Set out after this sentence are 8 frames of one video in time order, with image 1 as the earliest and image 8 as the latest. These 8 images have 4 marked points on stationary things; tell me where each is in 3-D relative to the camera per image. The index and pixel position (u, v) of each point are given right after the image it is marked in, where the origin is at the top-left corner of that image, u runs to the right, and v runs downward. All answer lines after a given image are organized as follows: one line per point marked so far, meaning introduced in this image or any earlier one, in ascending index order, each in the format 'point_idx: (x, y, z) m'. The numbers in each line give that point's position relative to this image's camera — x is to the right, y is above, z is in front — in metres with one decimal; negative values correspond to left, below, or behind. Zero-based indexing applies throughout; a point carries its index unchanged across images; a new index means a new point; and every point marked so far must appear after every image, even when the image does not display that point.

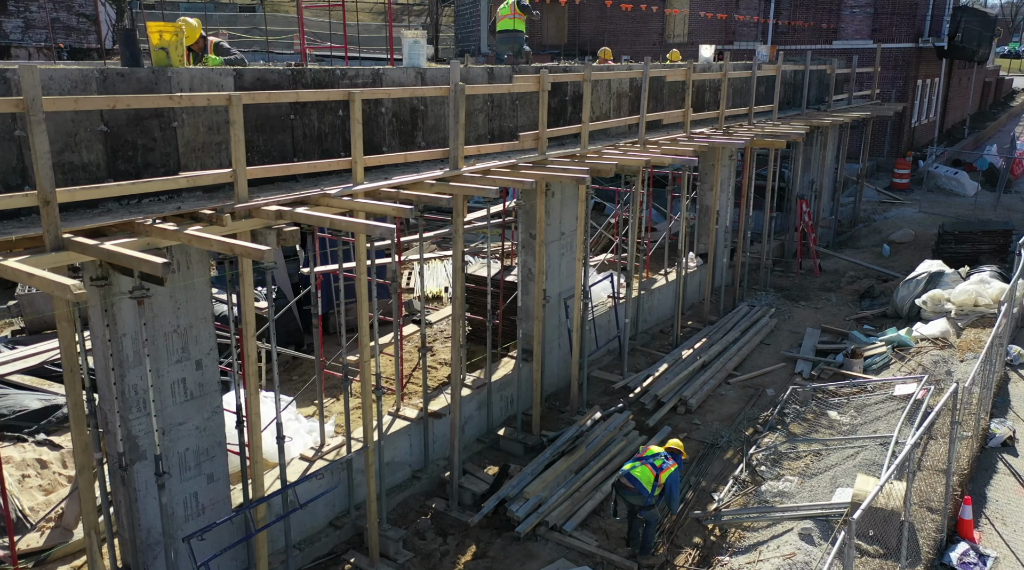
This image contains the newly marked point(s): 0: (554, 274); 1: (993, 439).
0: (+0.5, +0.1, +11.6) m
1: (+5.4, -1.7, +10.3) m
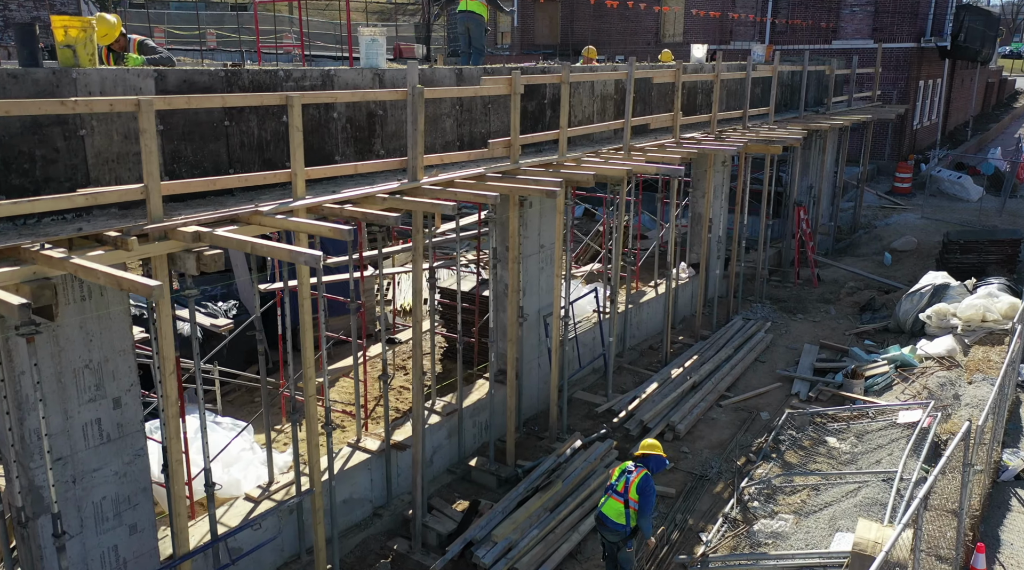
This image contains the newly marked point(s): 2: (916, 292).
0: (+0.2, -0.1, +10.8) m
1: (+5.1, -1.9, +9.5) m
2: (+6.3, -0.1, +14.2) m
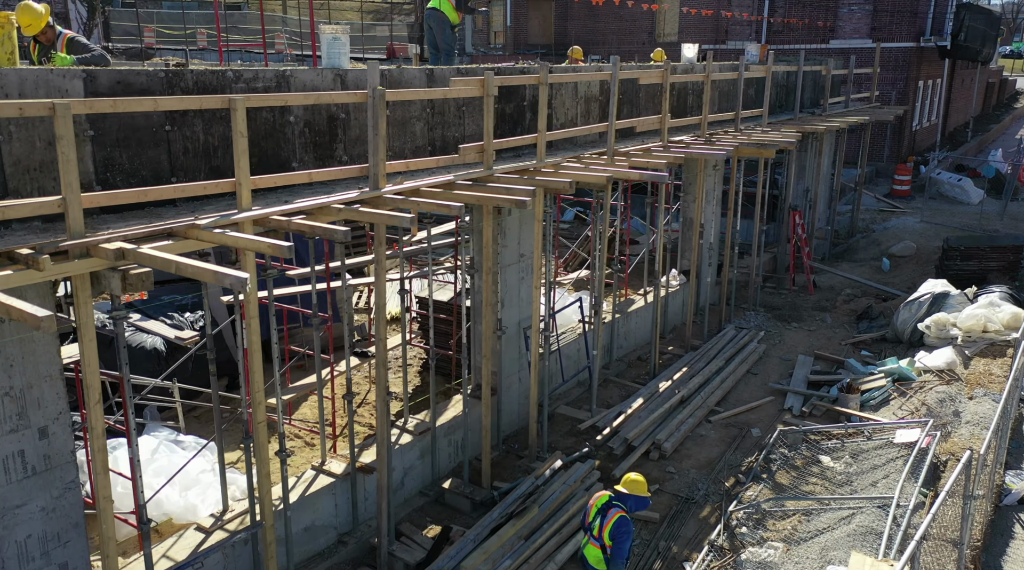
0: (0.0, -0.2, +10.3) m
1: (+4.8, -2.1, +9.0) m
2: (+6.0, -0.2, +13.7) m
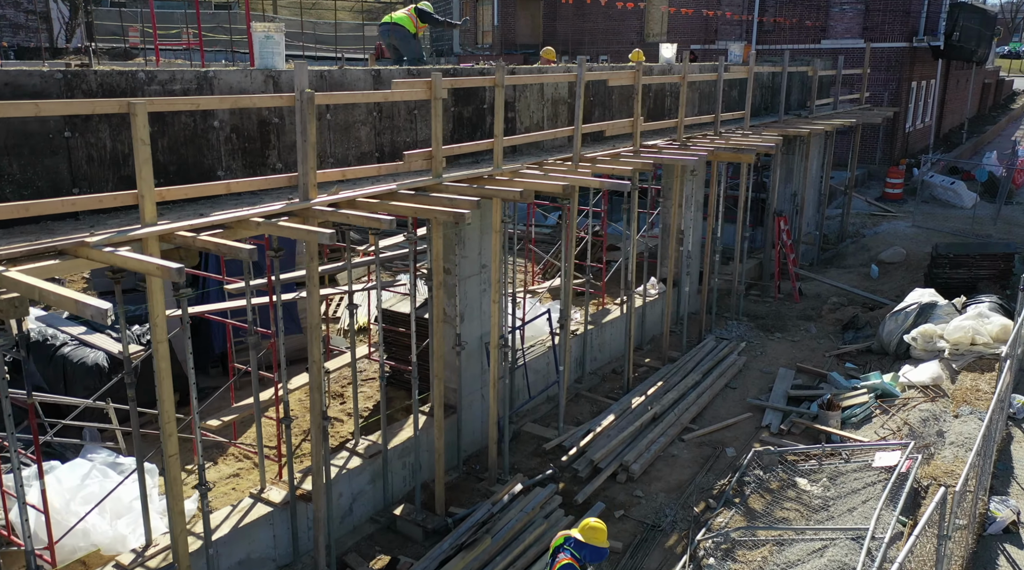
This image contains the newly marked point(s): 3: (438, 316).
0: (-0.5, -0.3, +9.8) m
1: (+4.4, -2.2, +8.4) m
2: (+5.6, -0.4, +13.2) m
3: (-0.7, -0.3, +8.3) m
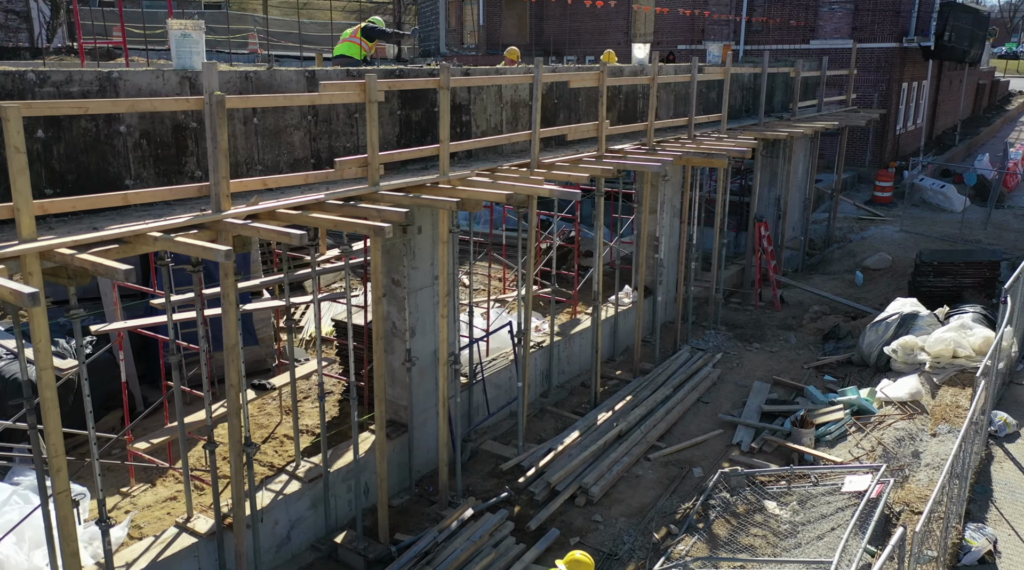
0: (-0.9, -0.4, +9.3) m
1: (+3.9, -2.3, +7.9) m
2: (+5.1, -0.5, +12.7) m
3: (-1.1, -0.4, +7.8) m
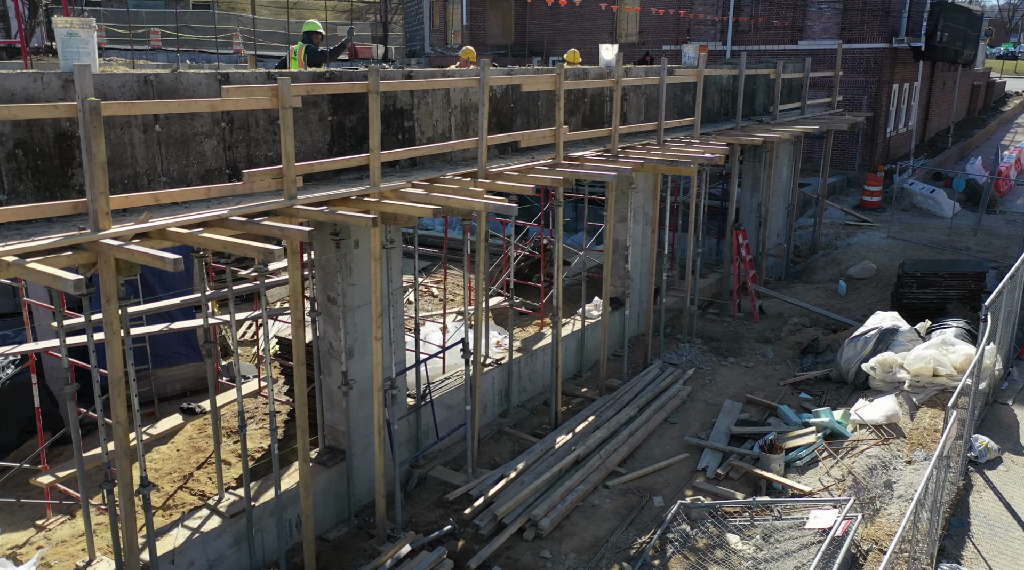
0: (-1.5, -0.6, +8.7) m
1: (+3.4, -2.5, +7.3) m
2: (+4.6, -0.7, +12.1) m
3: (-1.7, -0.6, +7.2) m
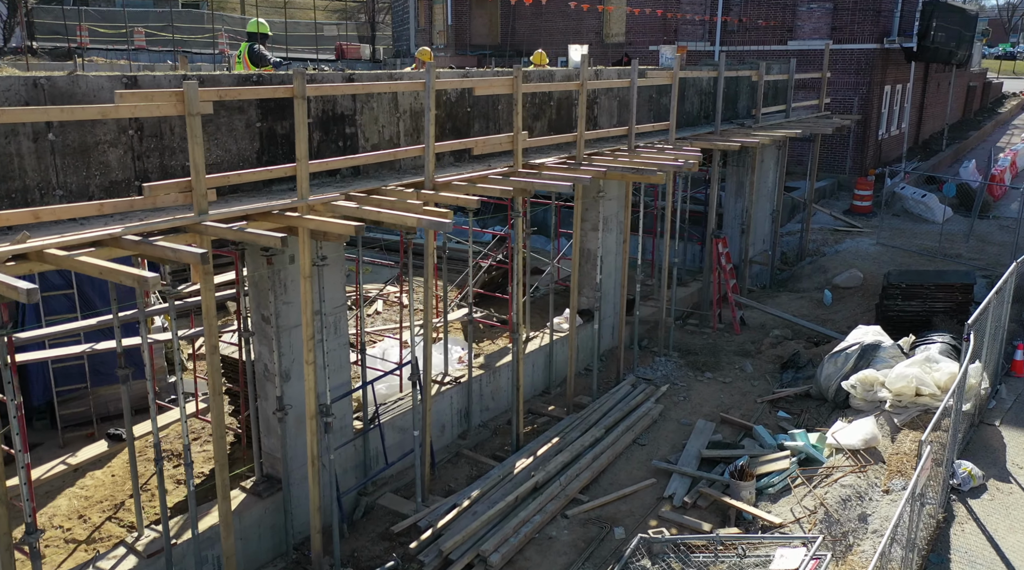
0: (-1.9, -0.8, +8.1) m
1: (+3.0, -2.7, +6.7) m
2: (+4.1, -0.8, +11.5) m
3: (-2.1, -0.7, +6.6) m
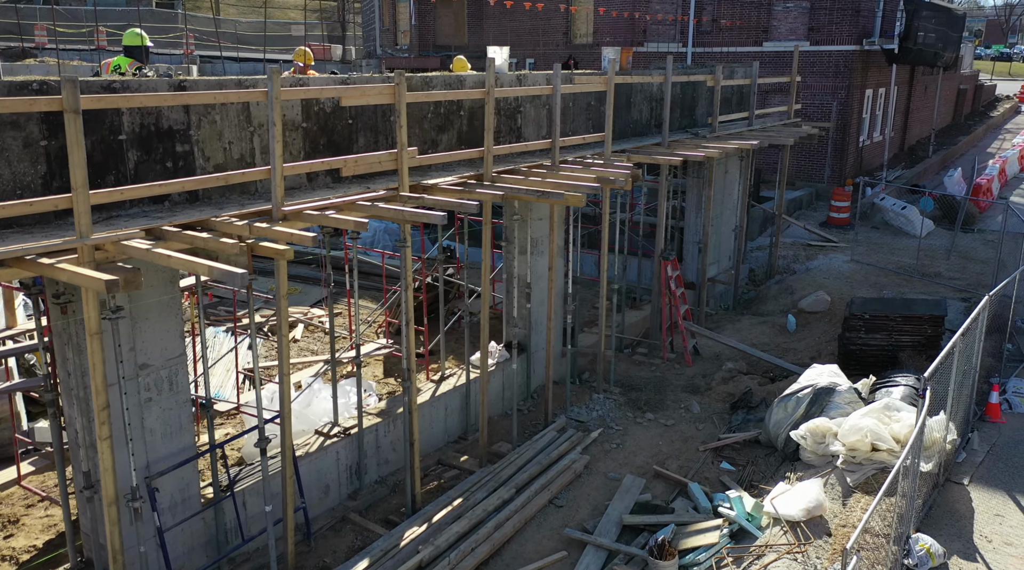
0: (-3.0, -1.1, +6.7) m
1: (+1.9, -3.0, +5.3) m
2: (+3.1, -1.2, +10.1) m
3: (-3.2, -1.1, +5.2) m
